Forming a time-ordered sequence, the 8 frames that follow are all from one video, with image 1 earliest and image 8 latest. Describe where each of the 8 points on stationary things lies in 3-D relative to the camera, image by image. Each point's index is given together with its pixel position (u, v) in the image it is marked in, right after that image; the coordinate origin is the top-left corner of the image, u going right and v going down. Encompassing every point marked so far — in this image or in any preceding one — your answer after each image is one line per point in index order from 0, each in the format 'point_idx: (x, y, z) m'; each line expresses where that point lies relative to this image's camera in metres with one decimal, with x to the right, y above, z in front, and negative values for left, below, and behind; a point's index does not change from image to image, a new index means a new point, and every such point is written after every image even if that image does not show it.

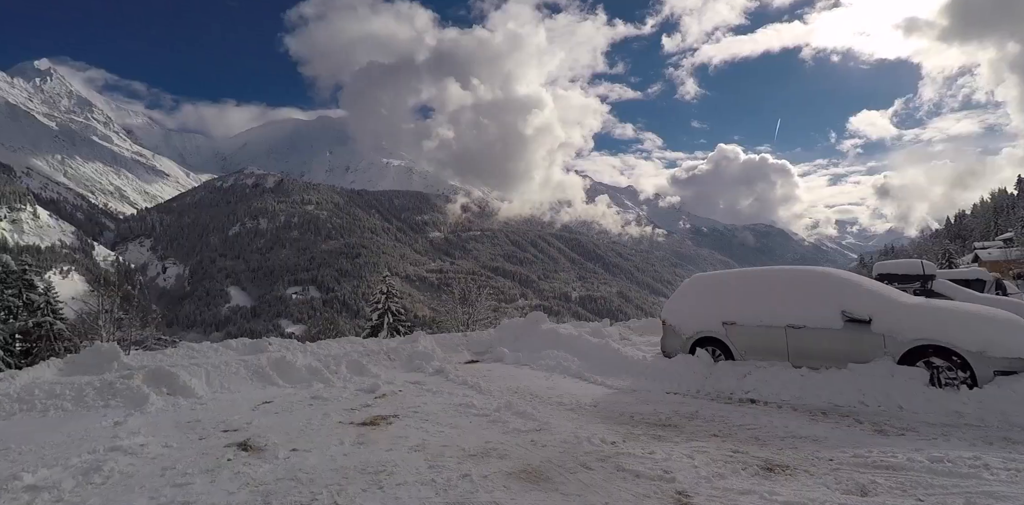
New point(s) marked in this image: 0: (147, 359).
0: (-7.8, -2.3, +13.3) m
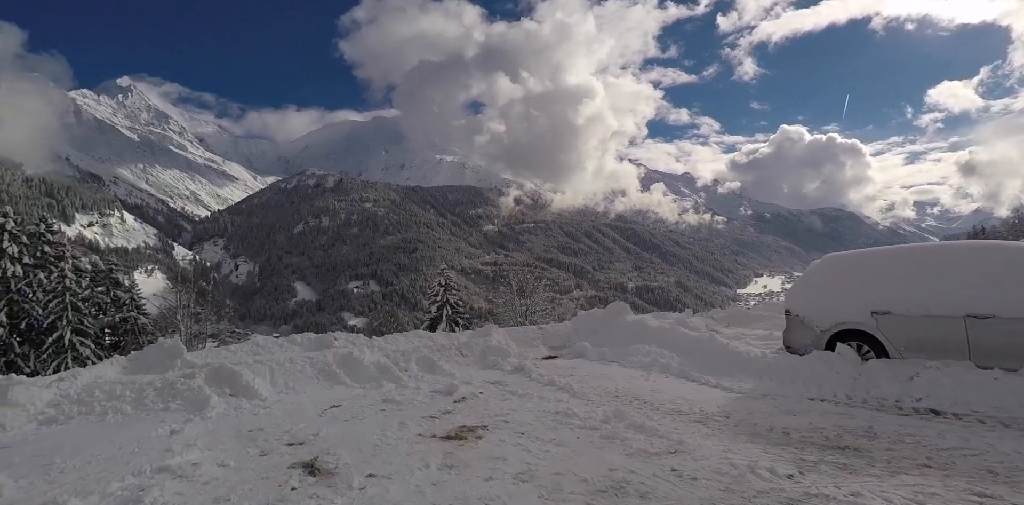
0: (-6.1, -2.1, +12.5) m
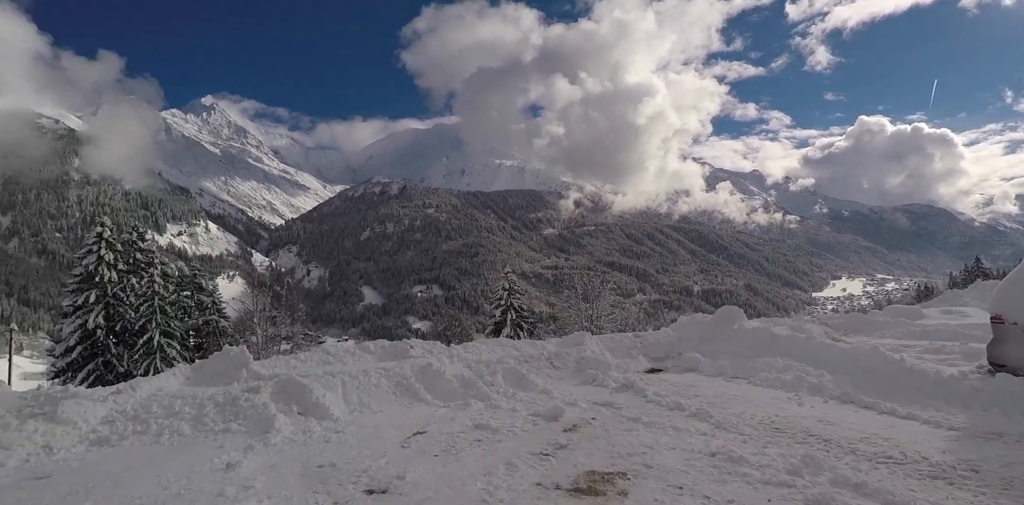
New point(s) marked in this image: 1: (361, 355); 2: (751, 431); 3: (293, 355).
0: (-4.3, -2.1, +11.4) m
1: (-3.0, -2.1, +12.1) m
2: (+2.5, -1.9, +6.5) m
3: (-4.3, -2.0, +12.0) m
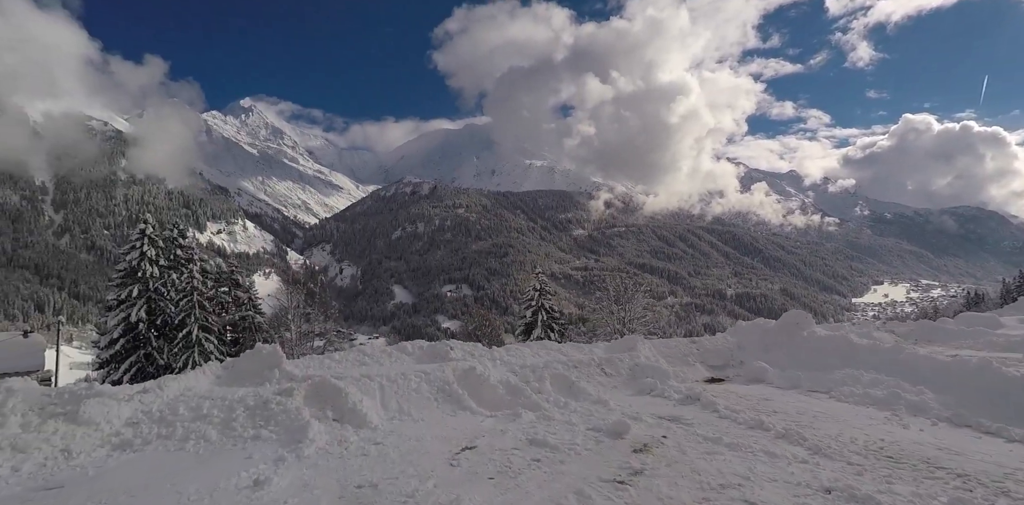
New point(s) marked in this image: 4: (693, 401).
0: (-3.4, -2.0, +10.7) m
1: (-2.1, -2.0, +11.4) m
2: (+3.1, -1.9, +5.6) m
3: (-3.4, -1.9, +11.3) m
4: (+2.5, -2.1, +8.7) m
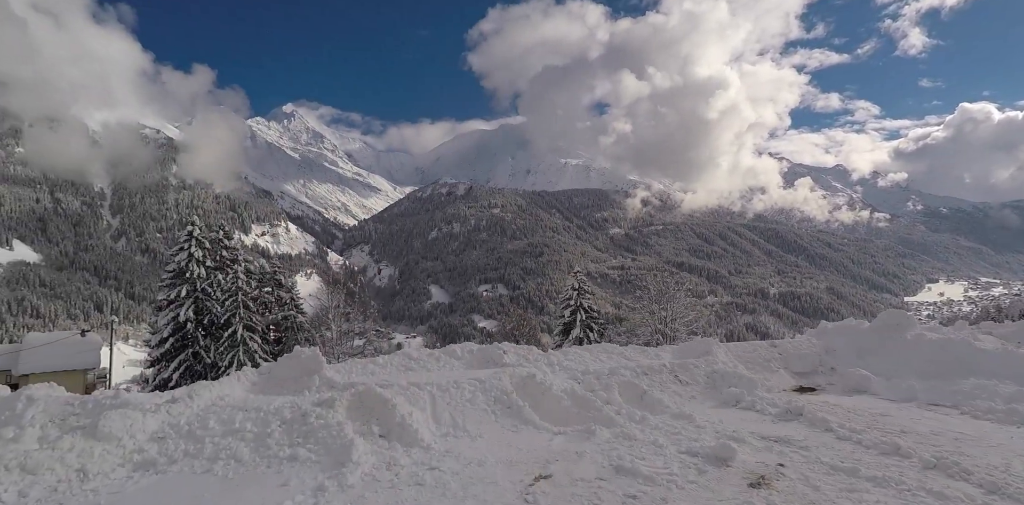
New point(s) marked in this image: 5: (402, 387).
0: (-2.5, -1.9, +9.8) m
1: (-1.1, -1.9, +10.4) m
2: (+3.8, -1.7, +4.2) m
3: (-2.4, -1.8, +10.4) m
4: (+3.4, -2.0, +7.4) m
5: (-1.5, -1.8, +8.0) m
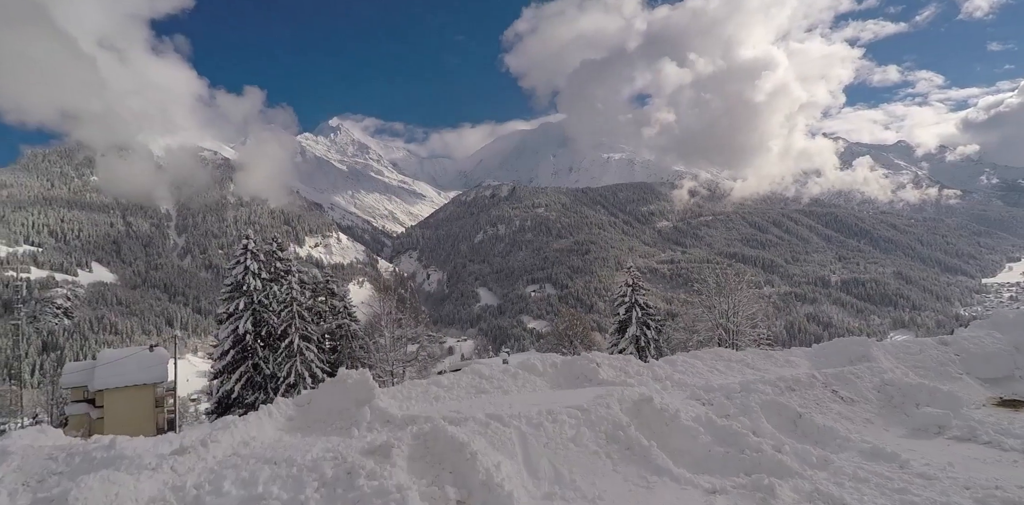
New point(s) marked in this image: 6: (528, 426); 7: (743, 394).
0: (-1.2, -1.9, +7.7) m
1: (+0.2, -1.8, +8.2) m
2: (+4.6, -1.4, +1.8) m
3: (-1.1, -1.8, +8.4) m
4: (+4.5, -1.6, +5.0) m
5: (-0.4, -1.7, +5.9) m
6: (+0.2, -1.7, +5.8) m
7: (+2.7, -1.6, +7.2) m
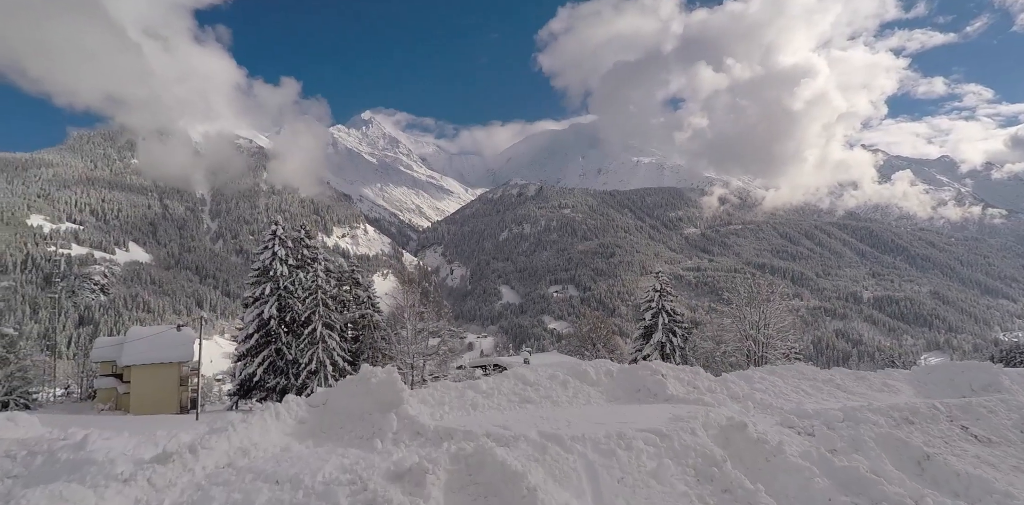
0: (-0.6, -1.7, +6.6) m
1: (+0.8, -1.6, +7.0) m
2: (+5.0, -1.5, +0.3) m
3: (-0.5, -1.6, +7.2) m
4: (+4.9, -1.7, +3.6) m
5: (+0.1, -1.5, +4.7) m
6: (+0.7, -1.6, +4.6) m
7: (+3.2, -1.6, +5.8) m
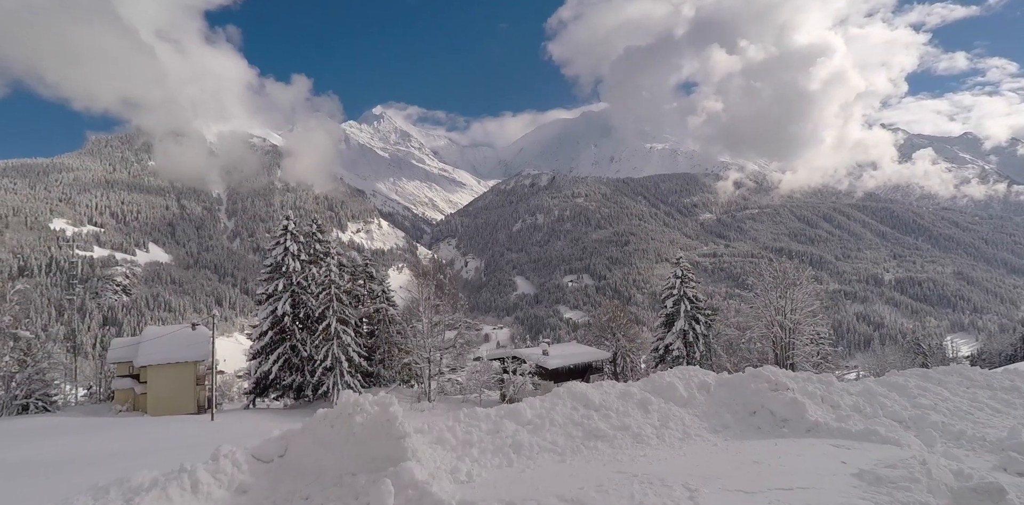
0: (-0.2, -1.4, +4.3) m
1: (+1.2, -1.3, +4.7) m
2: (+5.3, -1.2, -2.0) m
3: (0.0, -1.3, +4.9) m
4: (+5.3, -1.3, +1.2) m
5: (+0.5, -1.2, +2.4) m
6: (+1.1, -1.3, +2.3) m
7: (+3.7, -1.3, +3.5) m
